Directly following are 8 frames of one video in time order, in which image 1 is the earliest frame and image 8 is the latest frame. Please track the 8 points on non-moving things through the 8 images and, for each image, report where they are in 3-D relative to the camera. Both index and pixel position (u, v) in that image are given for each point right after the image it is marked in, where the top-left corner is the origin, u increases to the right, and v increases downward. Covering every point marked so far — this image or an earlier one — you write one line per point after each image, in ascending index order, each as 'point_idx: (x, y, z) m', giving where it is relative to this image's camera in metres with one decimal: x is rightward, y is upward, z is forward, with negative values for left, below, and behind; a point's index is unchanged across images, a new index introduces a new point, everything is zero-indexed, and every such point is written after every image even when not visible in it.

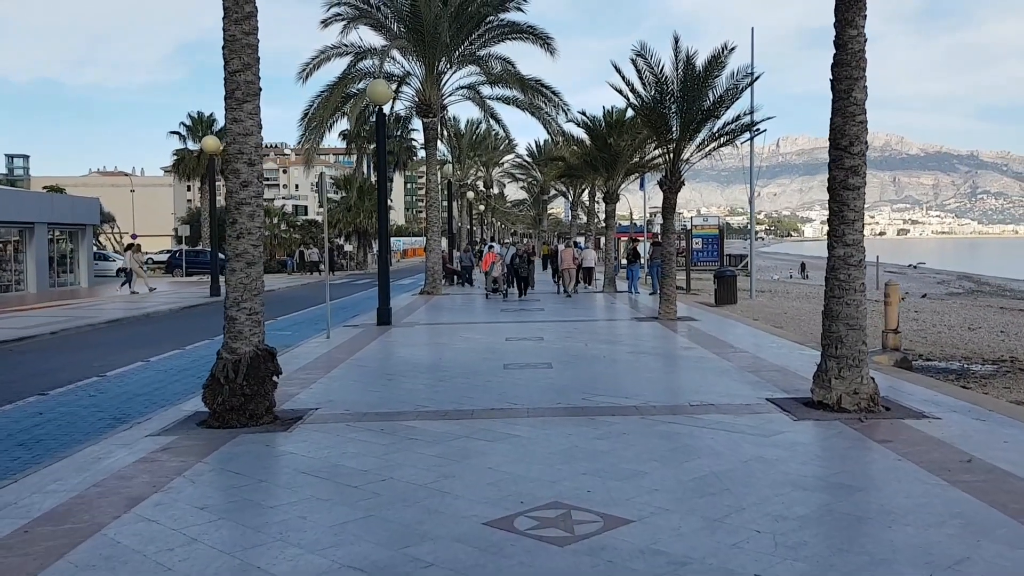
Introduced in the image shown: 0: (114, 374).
0: (-5.7, -1.2, +12.5) m
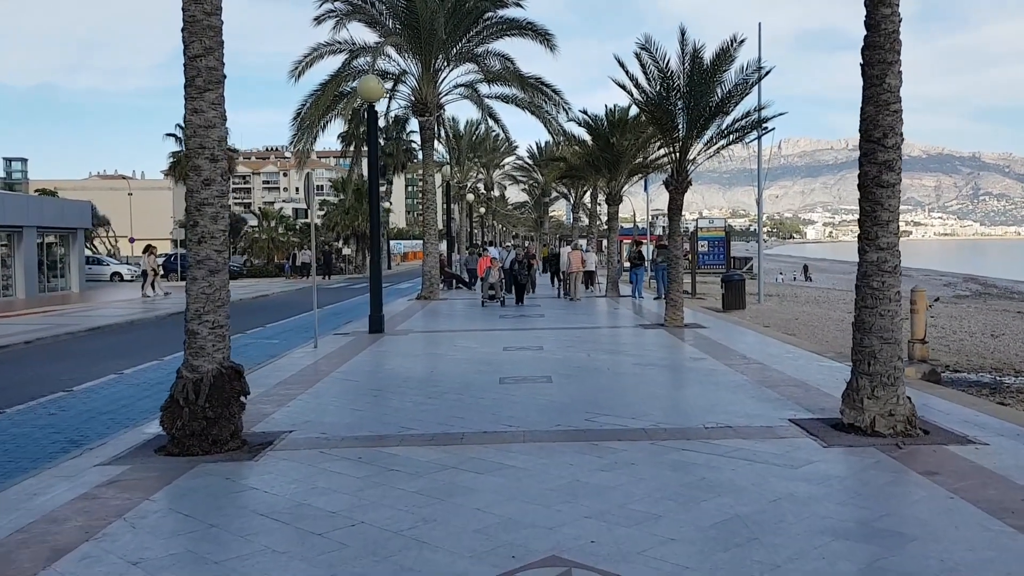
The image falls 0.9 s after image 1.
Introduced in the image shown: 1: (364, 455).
0: (-5.7, -1.3, +11.7) m
1: (-1.2, -1.3, +7.0) m
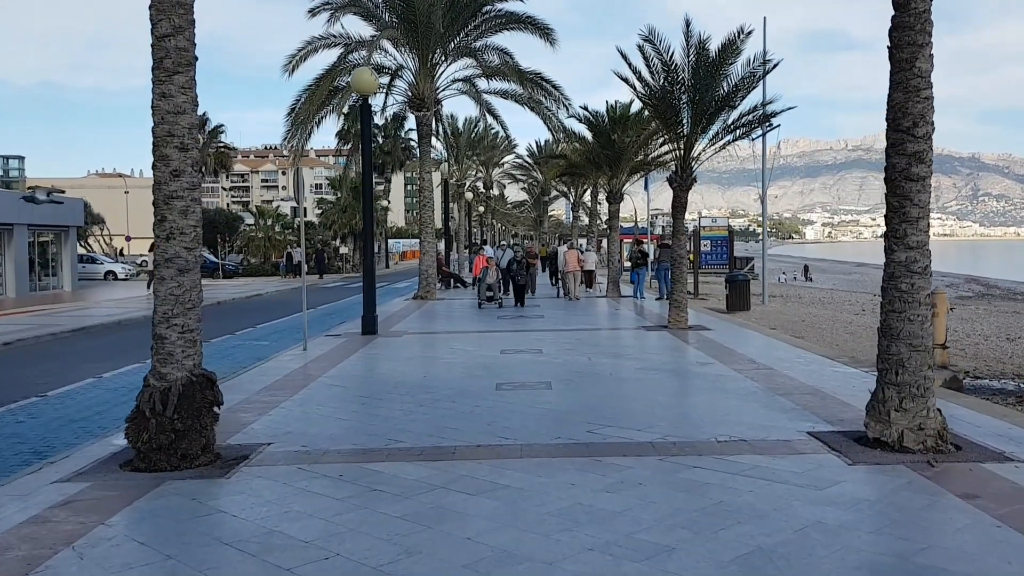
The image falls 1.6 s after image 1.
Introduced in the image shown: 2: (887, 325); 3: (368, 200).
0: (-5.8, -1.3, +11.1) m
1: (-1.2, -1.3, +6.4) m
2: (+2.9, -0.3, +6.9) m
3: (-2.7, +1.7, +16.4) m
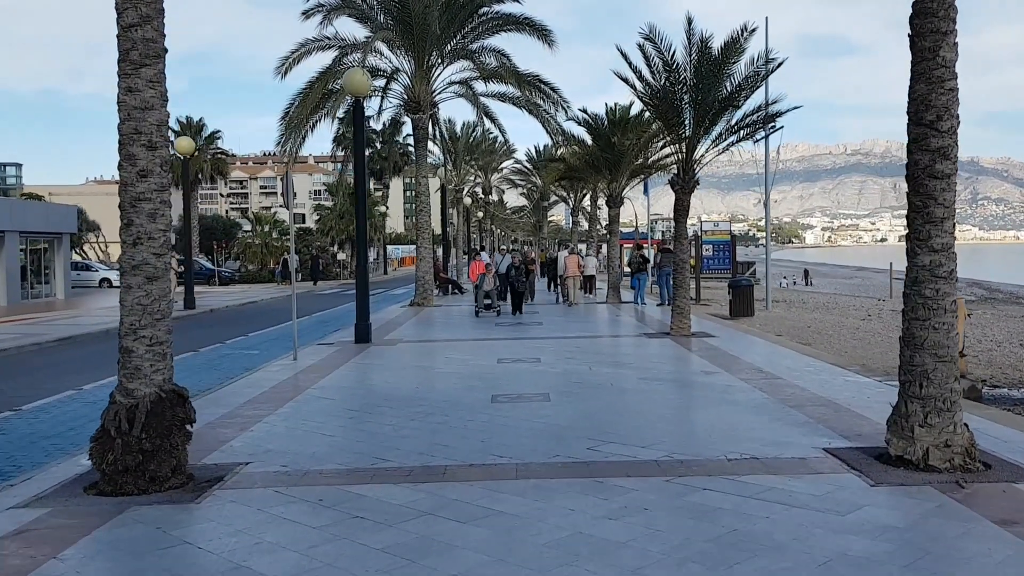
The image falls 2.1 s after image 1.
0: (-5.8, -1.4, +10.6) m
1: (-1.2, -1.4, +5.9) m
2: (+2.9, -0.3, +6.4) m
3: (-2.7, +1.5, +16.0) m
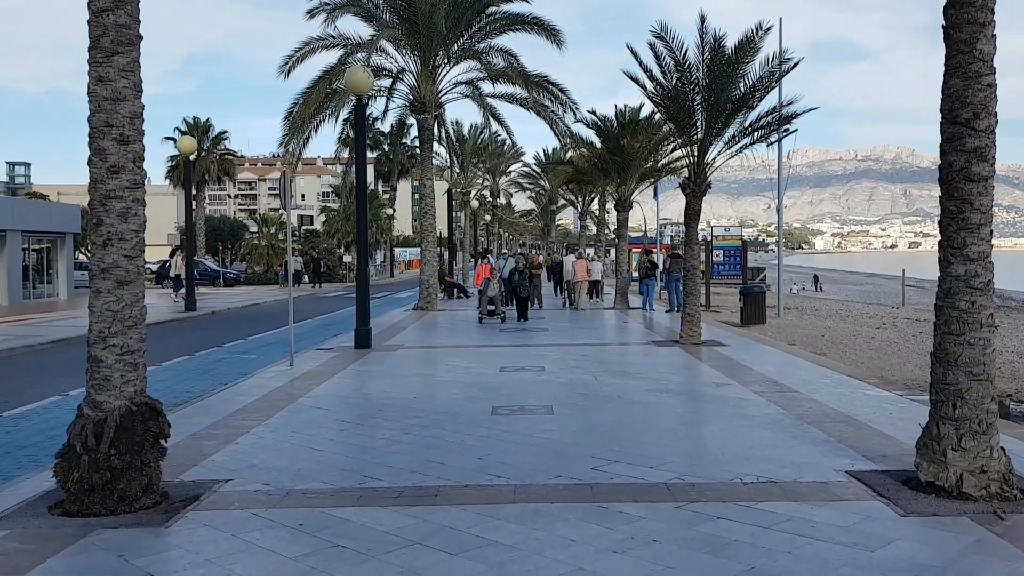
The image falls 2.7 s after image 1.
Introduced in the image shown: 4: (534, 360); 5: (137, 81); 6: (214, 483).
0: (-5.8, -1.5, +10.2) m
1: (-1.3, -1.4, +5.5) m
2: (+2.9, -0.4, +5.9) m
3: (-2.7, +1.5, +15.5) m
4: (+0.3, -1.1, +13.6) m
5: (-2.5, +1.4, +5.8) m
6: (-2.2, -1.4, +6.5) m
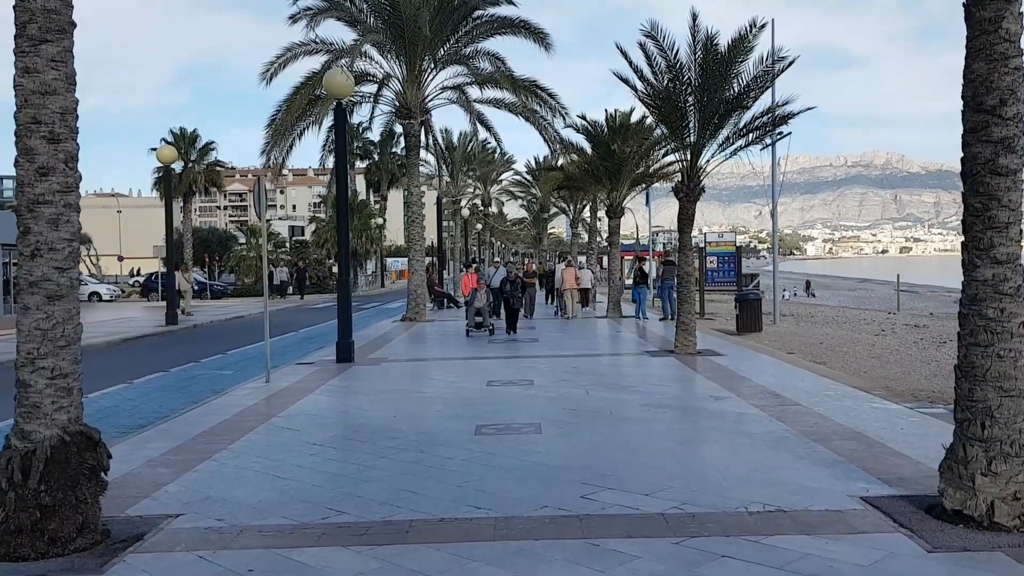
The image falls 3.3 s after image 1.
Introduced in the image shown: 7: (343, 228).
0: (-5.9, -1.6, +9.5) m
1: (-1.4, -1.5, +4.8) m
2: (+2.8, -0.5, +5.3) m
3: (-2.9, +1.3, +14.9) m
4: (+0.2, -1.3, +13.0) m
5: (-2.6, +1.3, +5.2) m
6: (-2.3, -1.5, +5.8) m
7: (-2.9, +1.0, +14.9) m
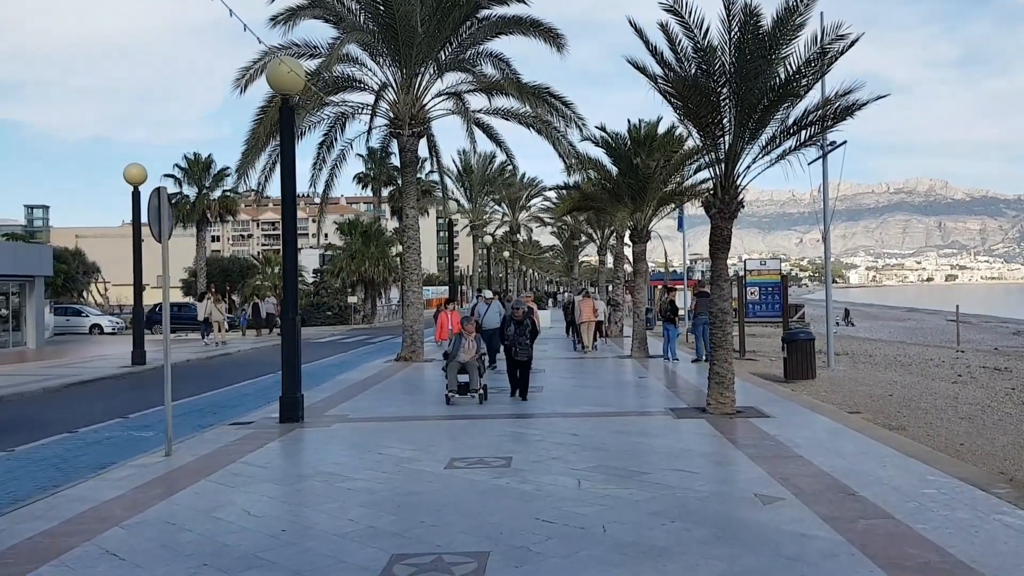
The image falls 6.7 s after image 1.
0: (-6.3, -2.0, +6.7) m
1: (-2.0, -1.8, +1.8) m
2: (+2.2, -0.7, +2.1) m
3: (-3.0, +0.7, +12.0) m
4: (-0.1, -1.8, +9.9) m
5: (-3.2, +1.0, +2.4) m
6: (-2.9, -1.8, +2.8) m
7: (-3.0, +0.5, +12.0) m
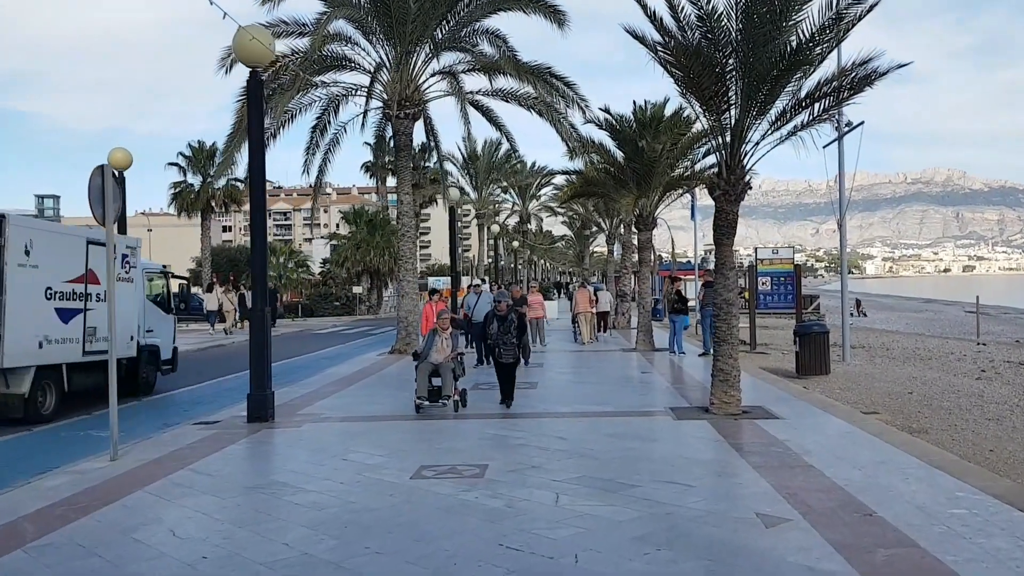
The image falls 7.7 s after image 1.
0: (-6.6, -1.9, +5.9) m
1: (-2.3, -1.7, +0.9) m
2: (+1.9, -0.7, +1.2) m
3: (-3.2, +0.8, +11.2) m
4: (-0.3, -1.6, +9.0) m
5: (-3.5, +1.1, +1.5) m
6: (-3.2, -1.8, +2.0) m
7: (-3.2, +0.6, +11.1) m
